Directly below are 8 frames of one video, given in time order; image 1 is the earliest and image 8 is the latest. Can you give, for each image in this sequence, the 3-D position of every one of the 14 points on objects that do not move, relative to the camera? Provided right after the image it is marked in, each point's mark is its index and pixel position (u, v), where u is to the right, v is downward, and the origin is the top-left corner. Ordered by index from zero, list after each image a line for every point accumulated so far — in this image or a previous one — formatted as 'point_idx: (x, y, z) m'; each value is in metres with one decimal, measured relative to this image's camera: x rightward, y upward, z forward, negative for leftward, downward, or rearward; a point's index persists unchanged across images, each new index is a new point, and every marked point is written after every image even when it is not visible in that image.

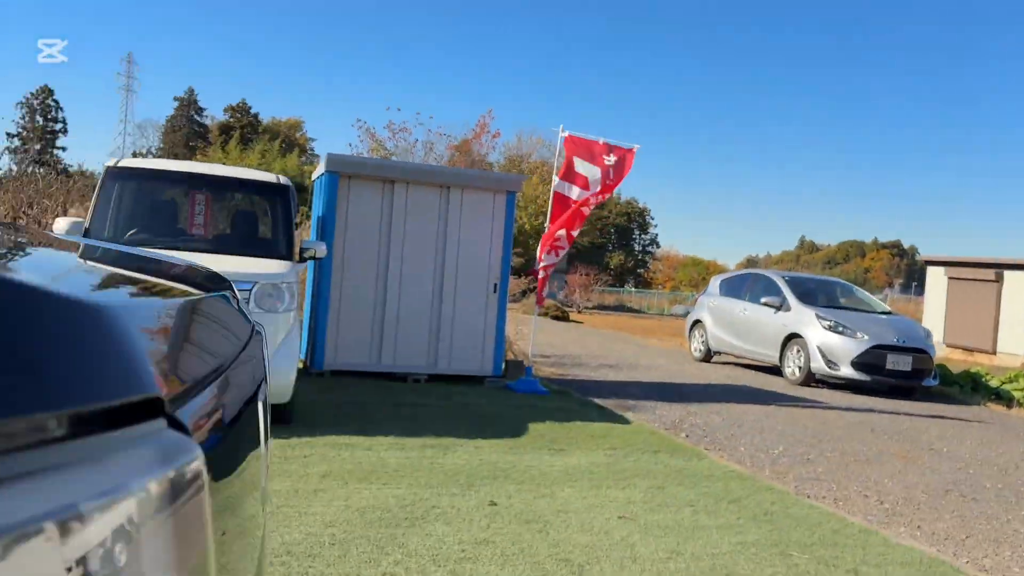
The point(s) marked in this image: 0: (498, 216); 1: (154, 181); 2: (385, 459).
0: (-0.1, +0.7, +9.1) m
1: (-2.7, +0.8, +6.6) m
2: (-0.7, -1.0, +5.1) m
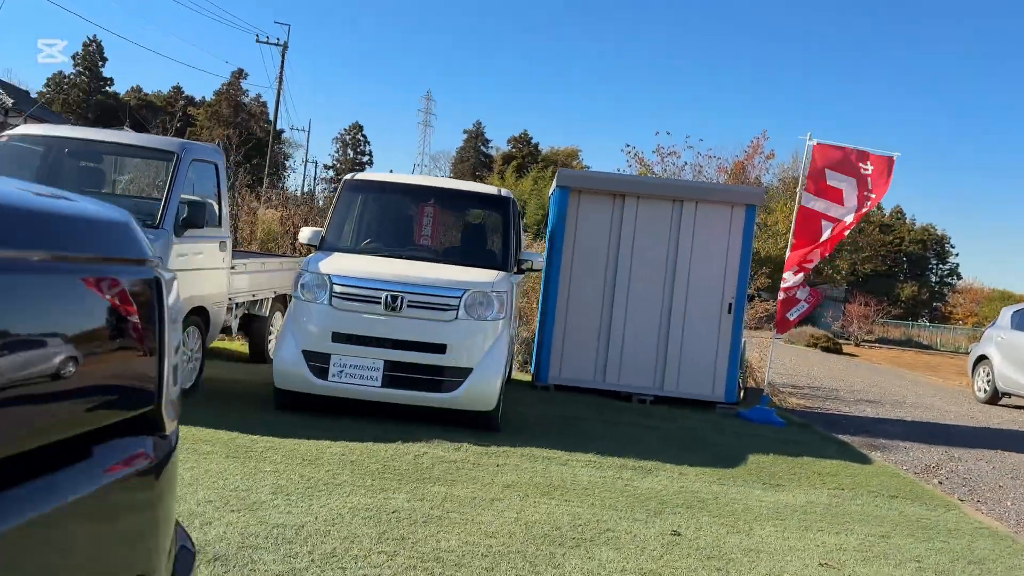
0: (+2.2, +0.5, +8.5) m
1: (-1.0, +0.7, +7.0) m
2: (+0.4, -1.1, +4.9) m
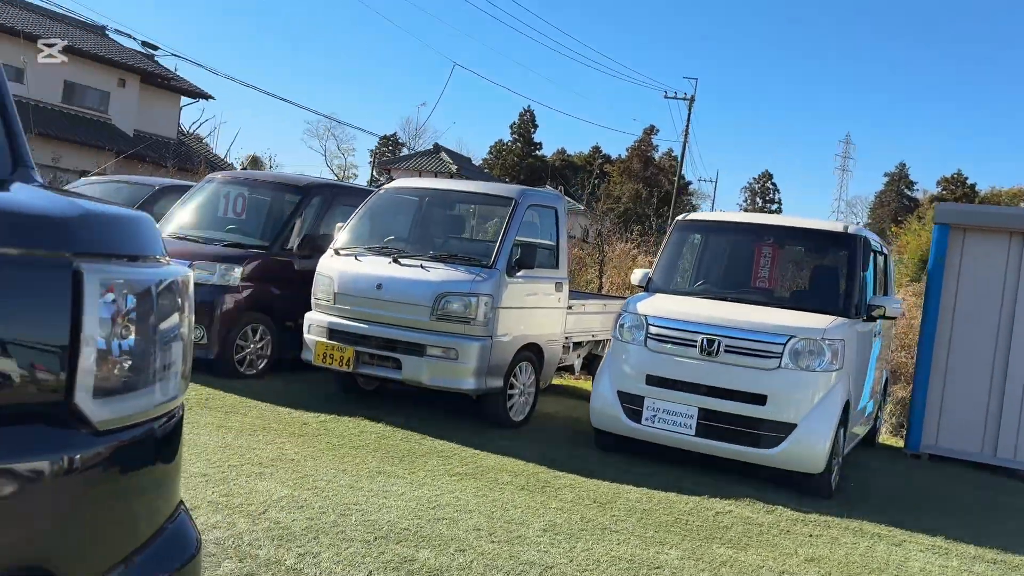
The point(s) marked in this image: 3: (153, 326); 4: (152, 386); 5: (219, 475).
0: (+5.1, +0.1, +6.7) m
1: (+1.6, +0.4, +6.6) m
2: (+1.9, -1.3, +4.1) m
3: (-0.5, -0.1, +1.3) m
4: (-0.5, -0.2, +1.3) m
5: (-1.3, -0.9, +4.0) m
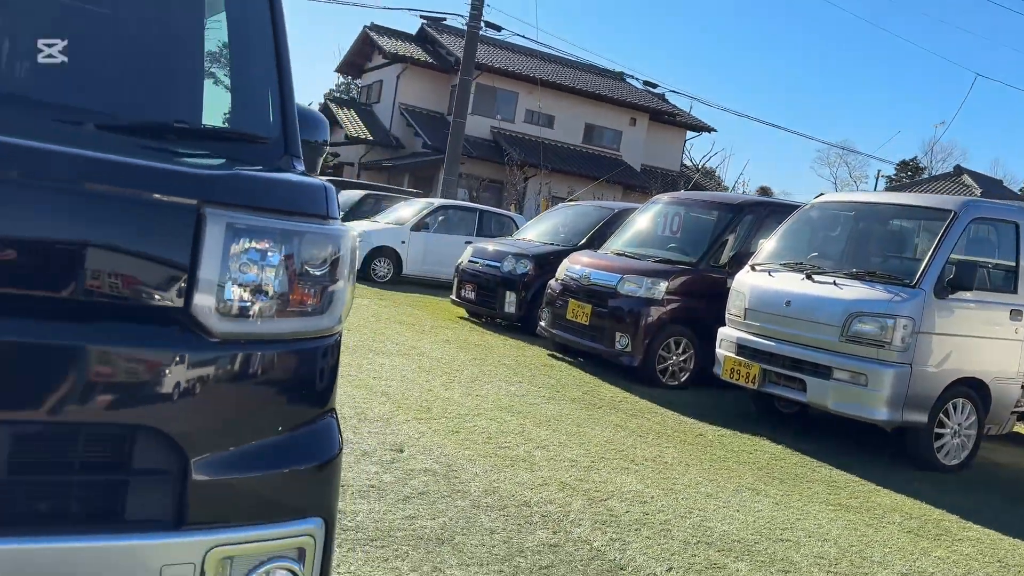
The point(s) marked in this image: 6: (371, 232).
0: (+7.3, -0.3, +3.2) m
1: (+4.3, +0.2, +5.0) m
2: (+3.1, -1.4, +2.7) m
3: (-0.4, 0.0, +1.6) m
4: (-0.4, -0.1, +1.6) m
5: (+0.4, -0.9, +4.3) m
6: (-2.1, +0.8, +13.0) m
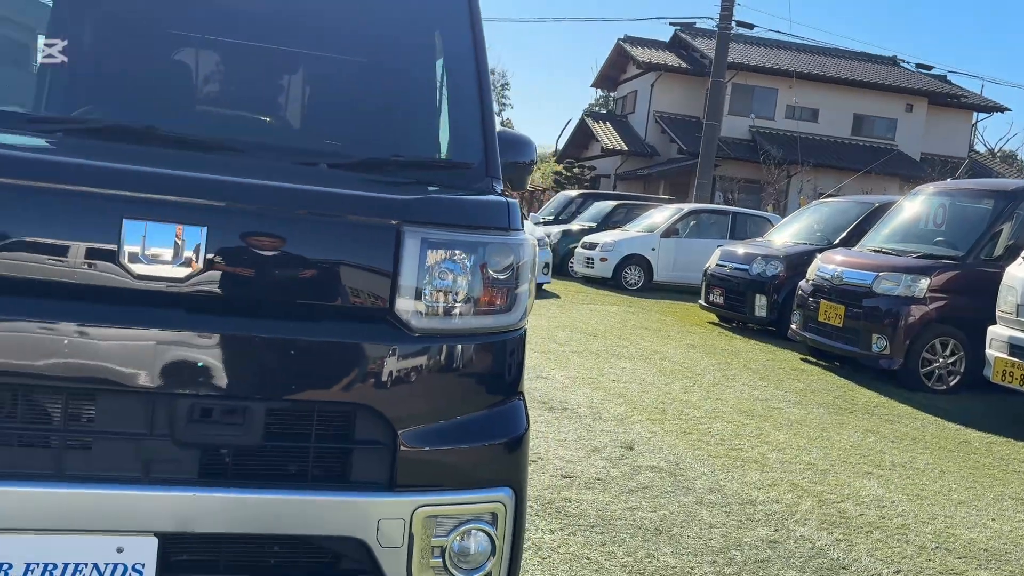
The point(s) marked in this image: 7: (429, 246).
0: (+7.8, 0.0, +1.1) m
1: (+5.5, +0.3, +3.7) m
2: (+3.7, -1.3, +1.9) m
3: (0.0, 0.0, +1.8) m
4: (0.0, -0.1, +1.8) m
5: (+1.5, -0.9, +4.2) m
6: (+1.7, +0.7, +13.3) m
7: (-0.2, +0.1, +1.7) m
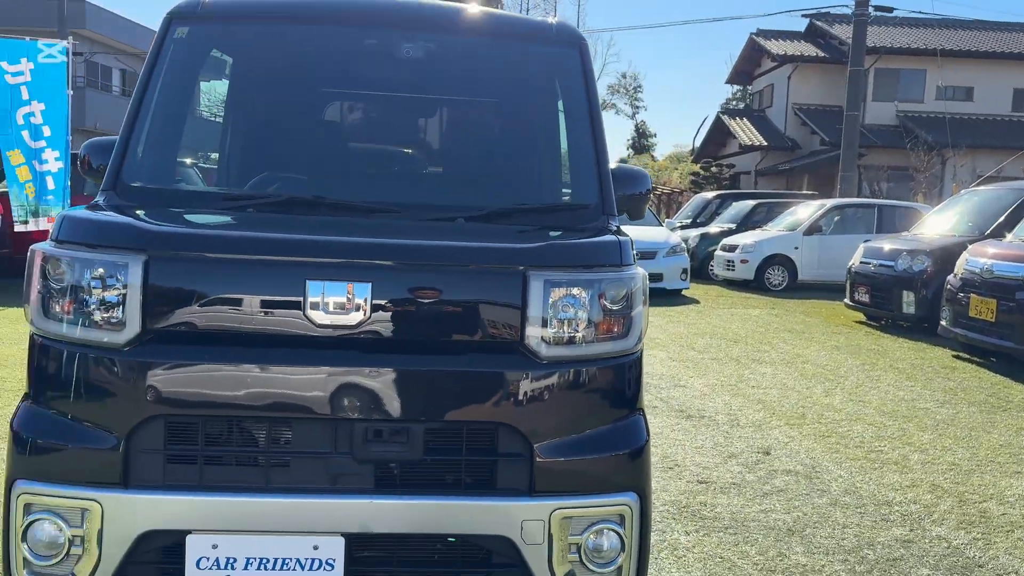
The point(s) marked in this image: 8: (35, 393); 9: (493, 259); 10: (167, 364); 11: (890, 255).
0: (+7.8, +0.3, +0.1) m
1: (+5.9, +0.5, +3.1) m
2: (+4.0, -1.2, +1.5) m
3: (+0.2, -0.1, +2.1) m
4: (+0.3, -0.1, +2.1) m
5: (+2.2, -0.9, +4.2) m
6: (+3.7, +0.7, +13.1) m
7: (+0.1, 0.0, +2.0) m
8: (-1.1, -0.2, +2.0) m
9: (0.0, +0.1, +2.0) m
10: (-0.7, -0.2, +1.9) m
11: (+3.8, +0.3, +8.9) m
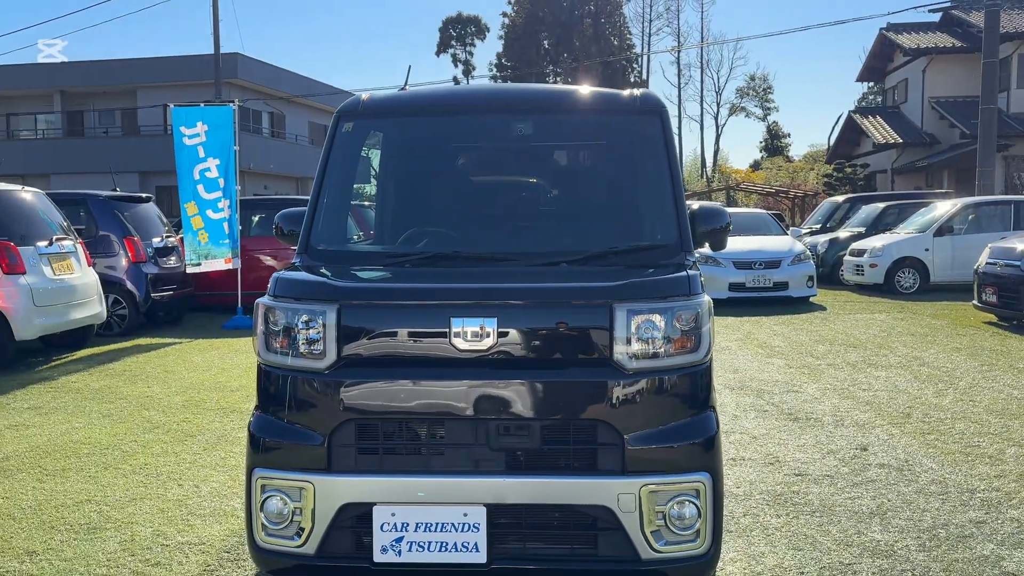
0: (+7.7, +0.6, -0.4) m
1: (+6.3, +0.7, +2.8) m
2: (+4.2, -1.1, +1.5) m
3: (+0.5, -0.1, +2.7) m
4: (+0.6, -0.2, +2.7) m
5: (+2.8, -0.9, +4.4) m
6: (+5.6, +0.6, +13.1) m
7: (+0.4, -0.1, +2.7) m
8: (-0.8, -0.4, +2.8) m
9: (+0.2, 0.0, +2.7) m
10: (-0.5, -0.3, +2.7) m
11: (+5.1, +0.3, +8.9) m
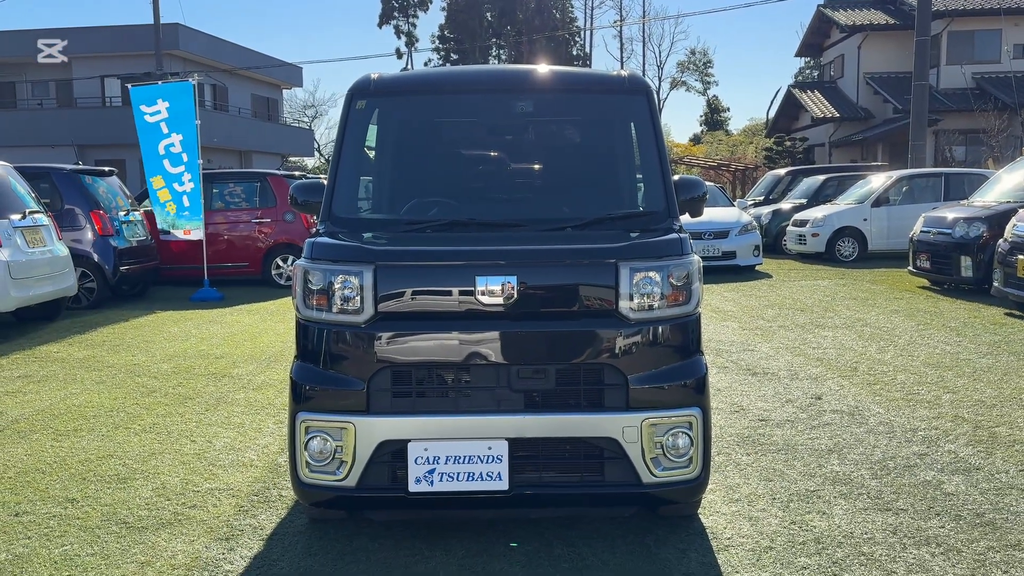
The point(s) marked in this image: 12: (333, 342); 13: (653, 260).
0: (+7.9, +0.7, +0.4) m
1: (+6.3, +0.9, +3.5) m
2: (+4.3, -0.9, +2.2) m
3: (+0.6, 0.0, +3.1) m
4: (+0.6, -0.1, +3.1) m
5: (+2.8, -0.7, +5.0) m
6: (+5.0, +1.1, +13.7) m
7: (+0.4, +0.1, +3.0) m
8: (-0.7, -0.2, +3.1) m
9: (+0.3, +0.1, +3.0) m
10: (-0.4, -0.2, +3.0) m
11: (+4.7, +0.7, +9.5) m
12: (-0.6, -0.2, +3.0) m
13: (+0.5, +0.1, +3.1) m
